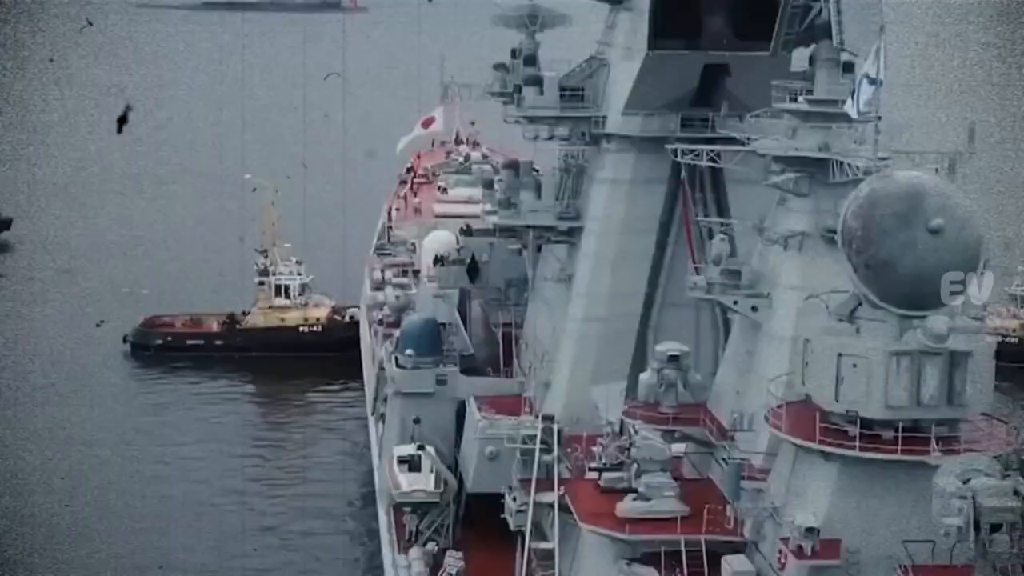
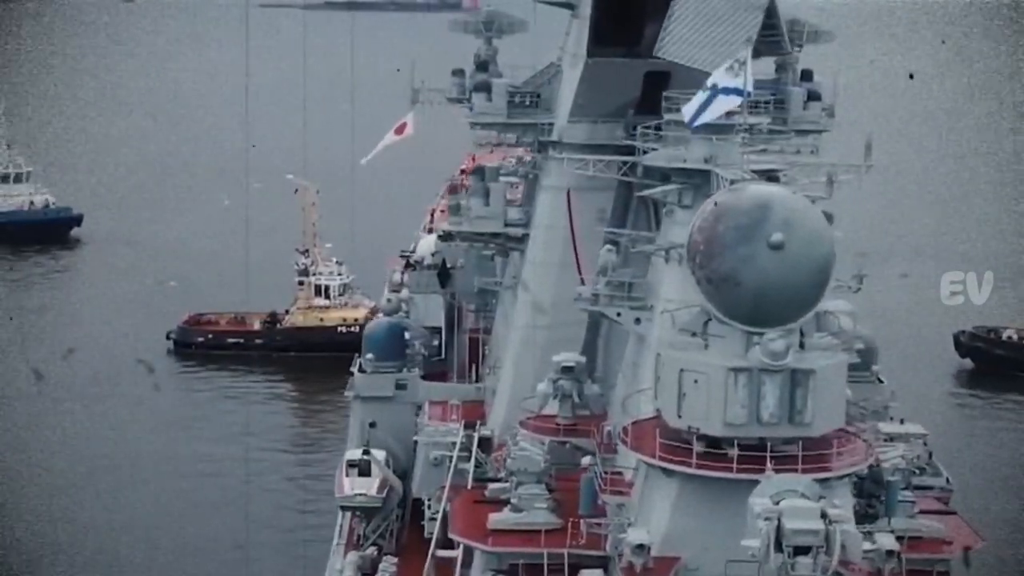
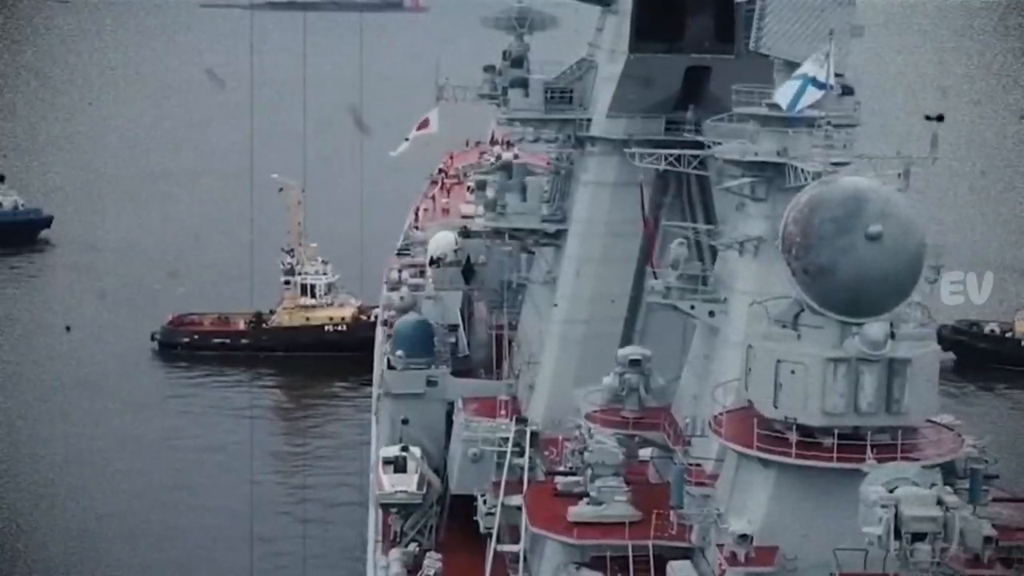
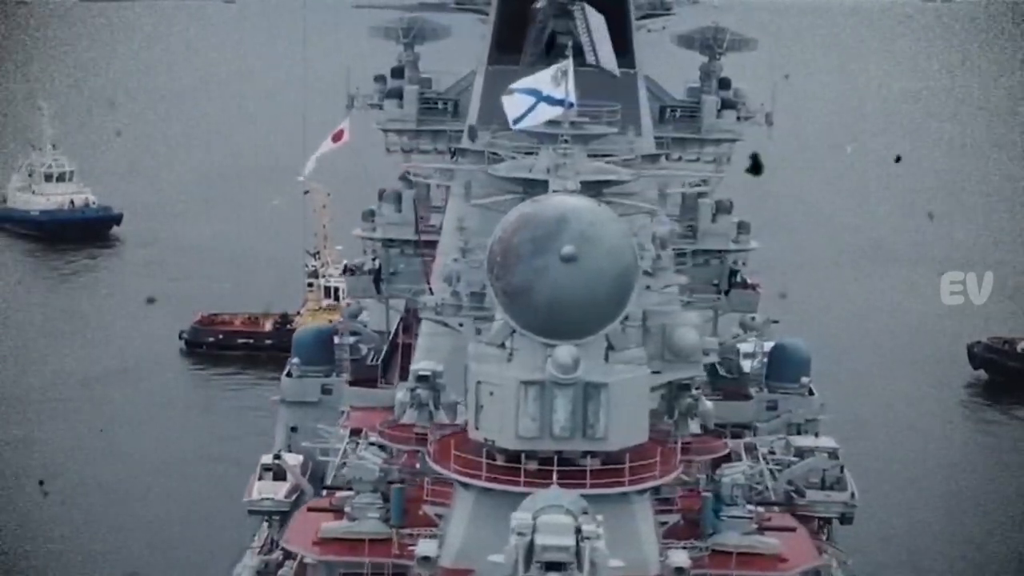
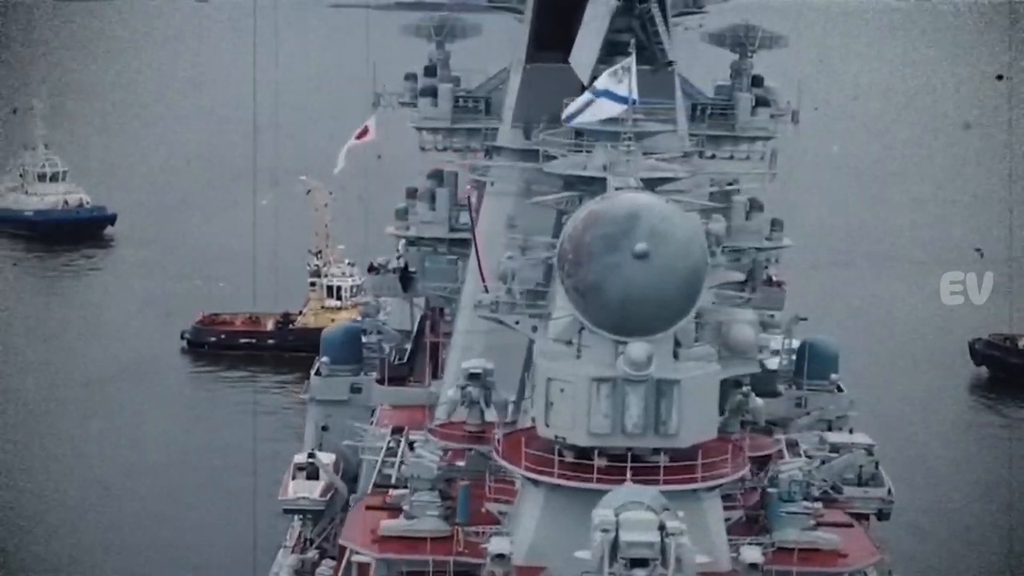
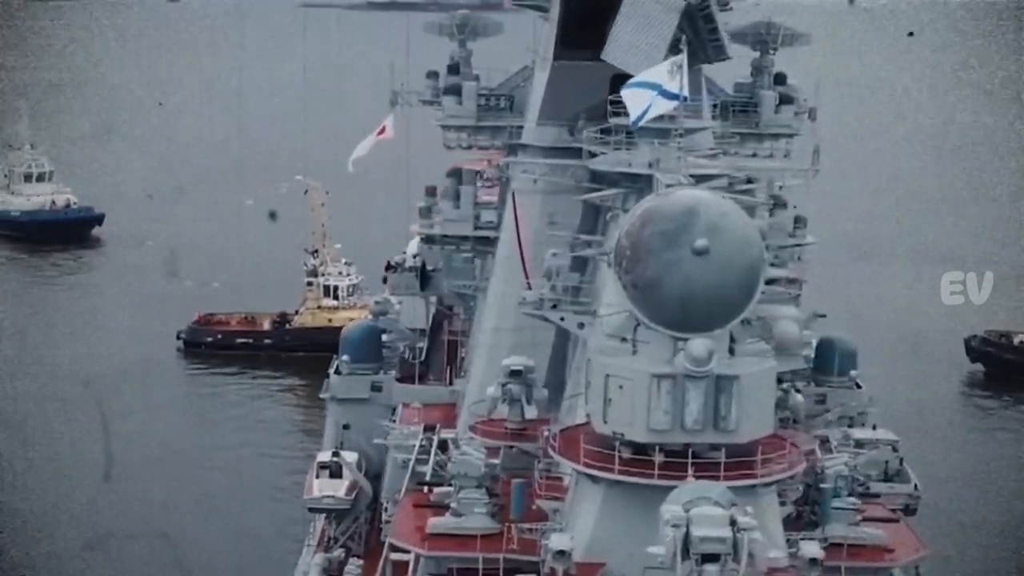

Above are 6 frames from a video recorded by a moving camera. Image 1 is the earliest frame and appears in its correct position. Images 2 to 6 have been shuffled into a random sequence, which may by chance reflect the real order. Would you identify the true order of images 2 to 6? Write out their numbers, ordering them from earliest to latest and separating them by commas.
3, 2, 6, 5, 4
